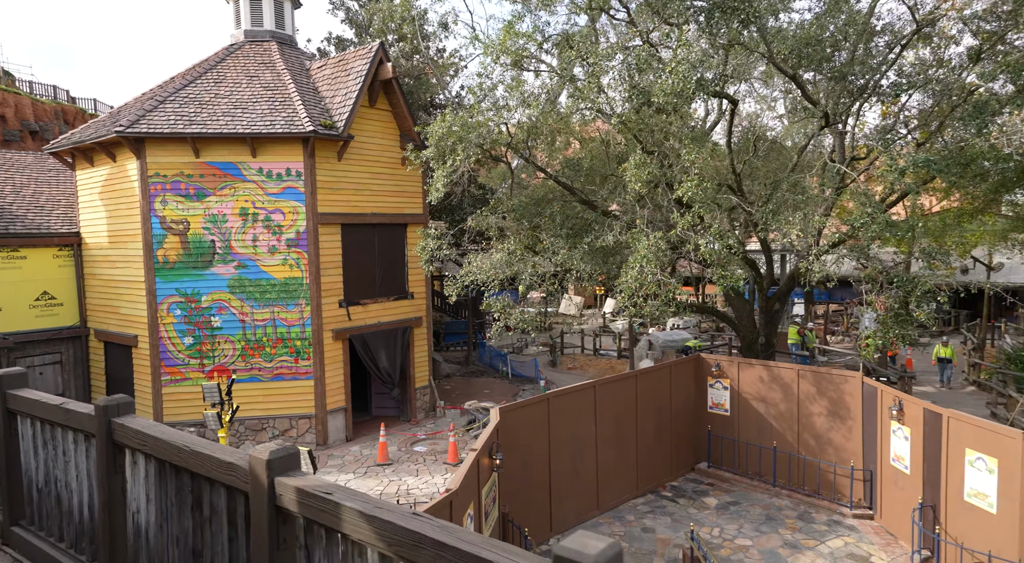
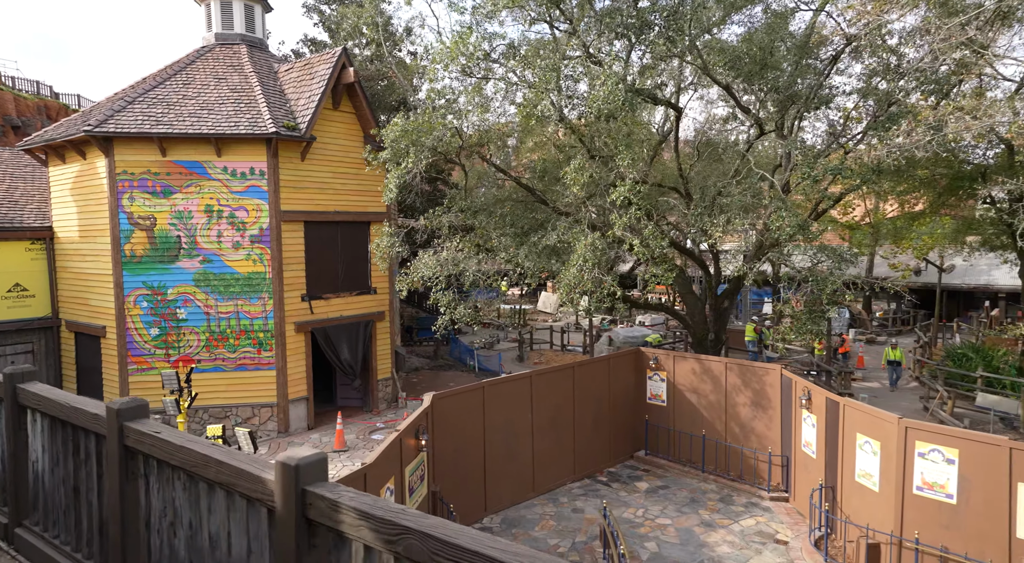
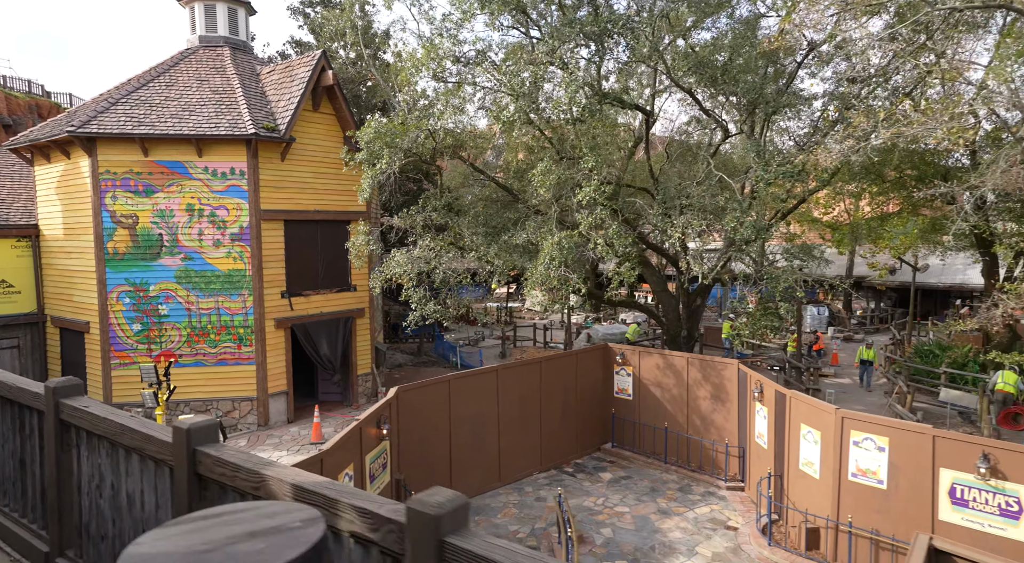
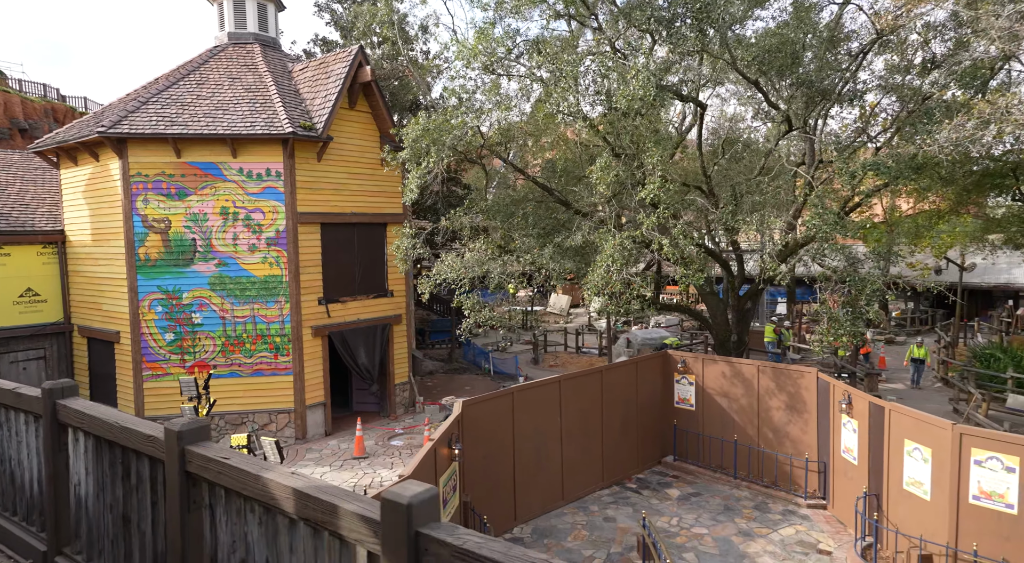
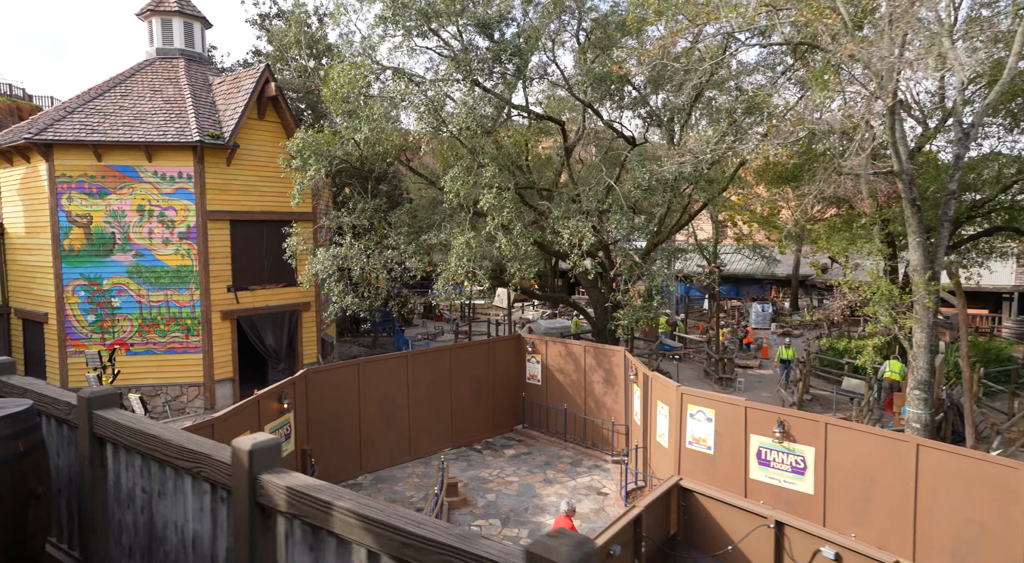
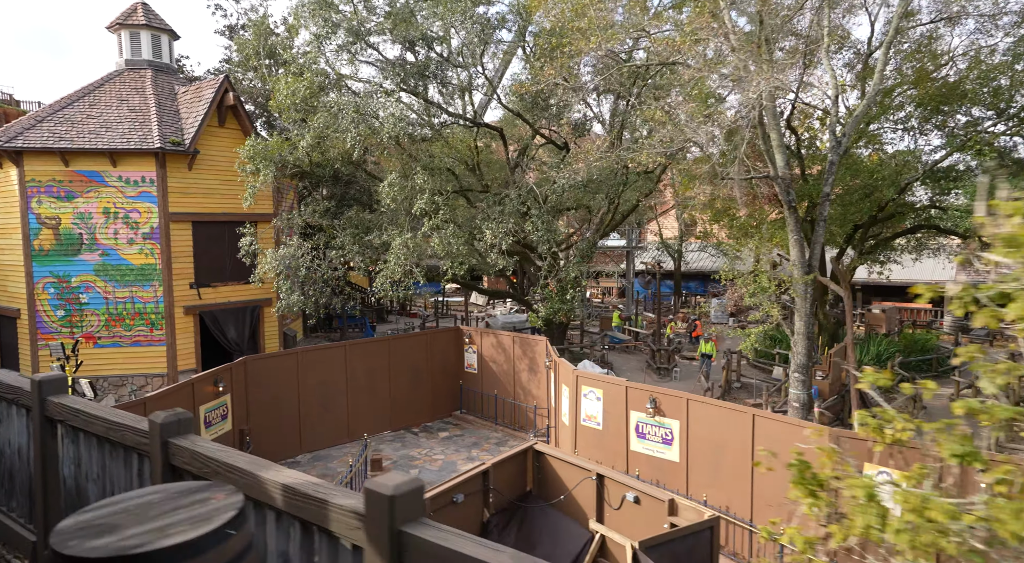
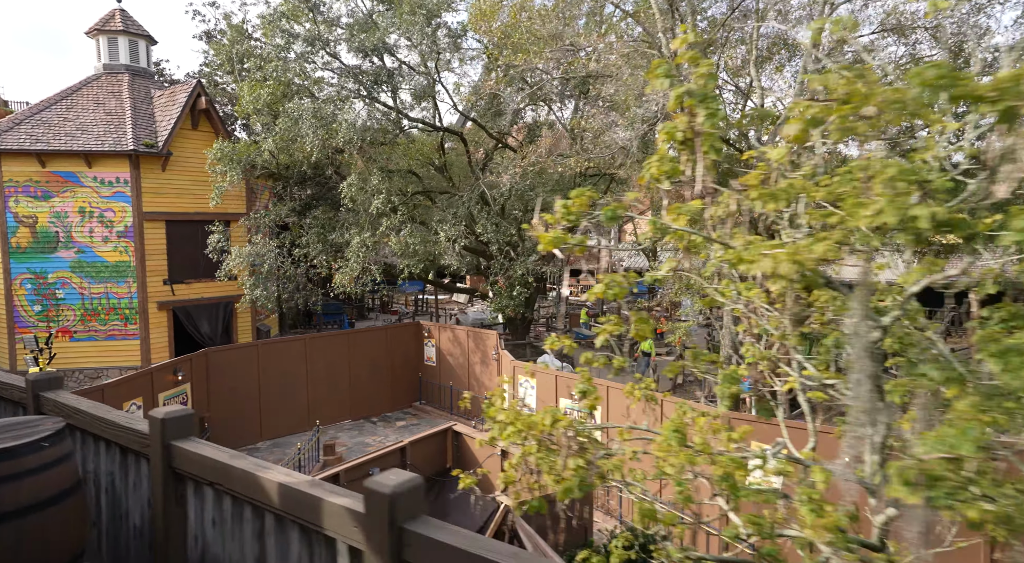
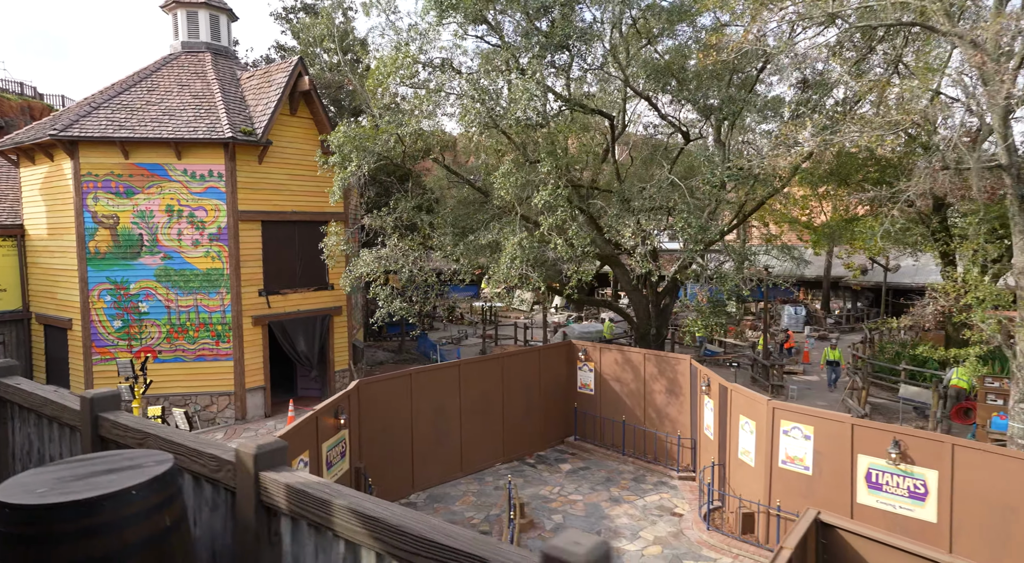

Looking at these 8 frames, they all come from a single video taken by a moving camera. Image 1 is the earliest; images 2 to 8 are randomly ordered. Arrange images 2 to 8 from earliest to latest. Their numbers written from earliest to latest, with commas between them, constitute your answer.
4, 2, 3, 8, 5, 6, 7
